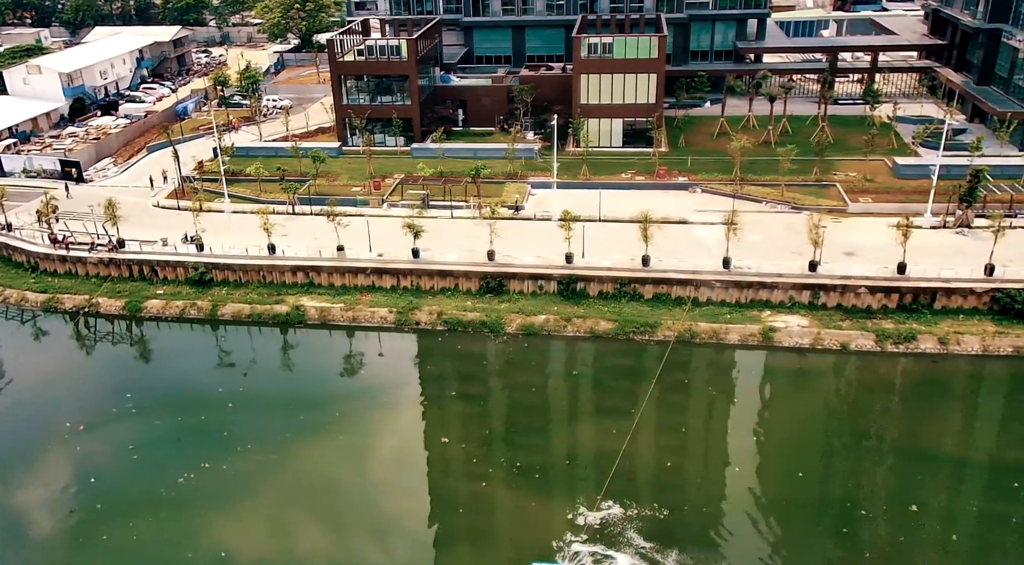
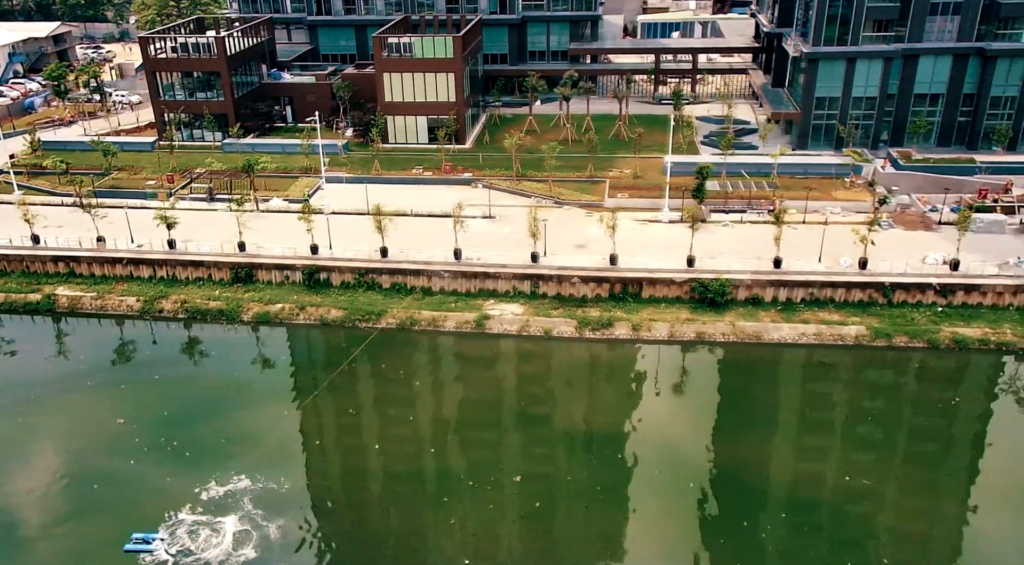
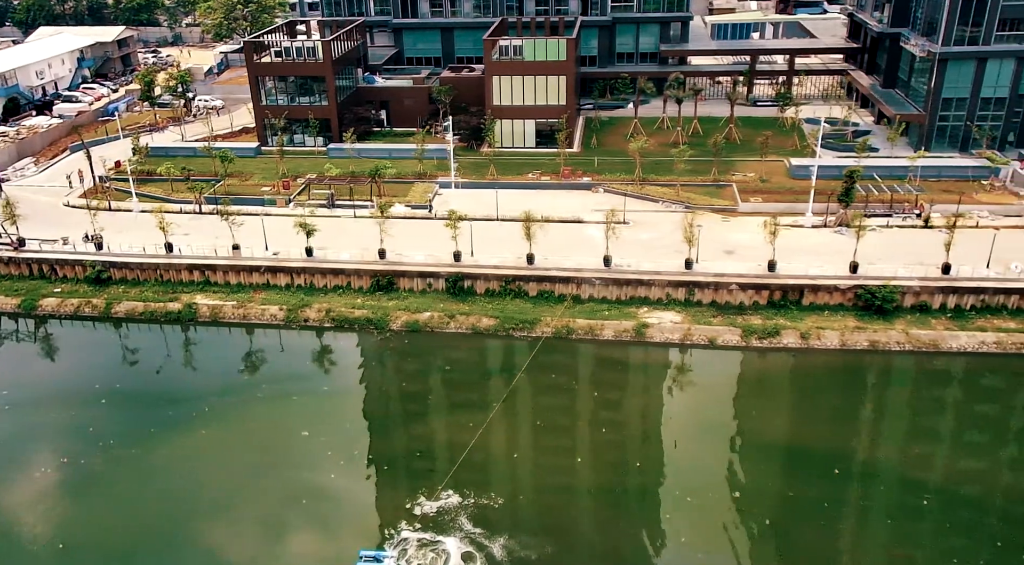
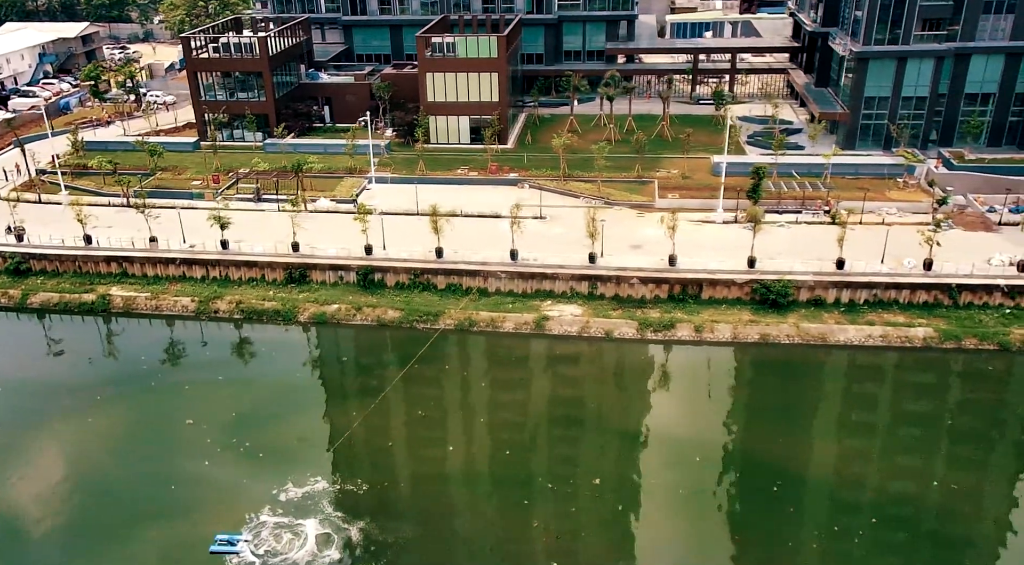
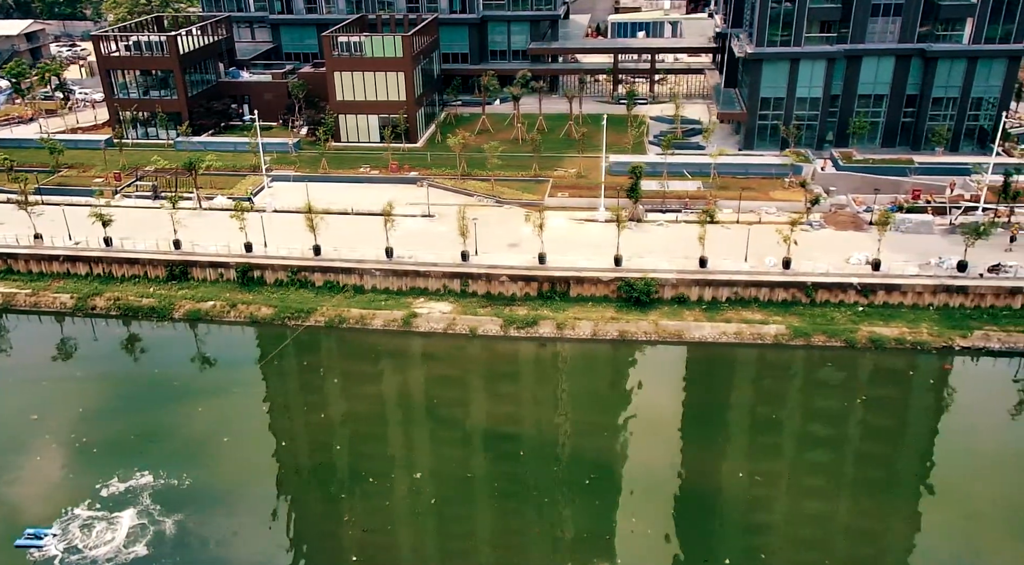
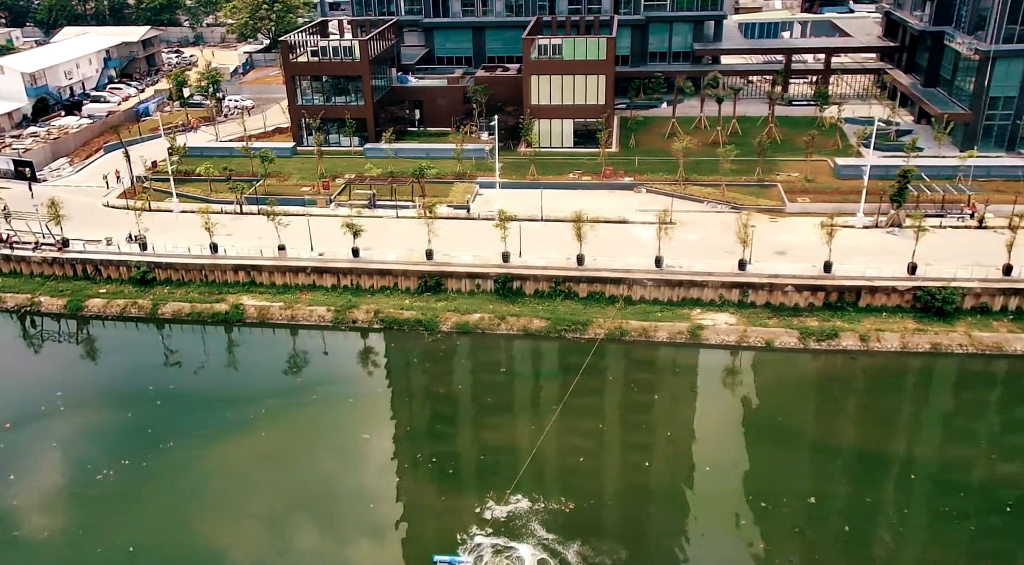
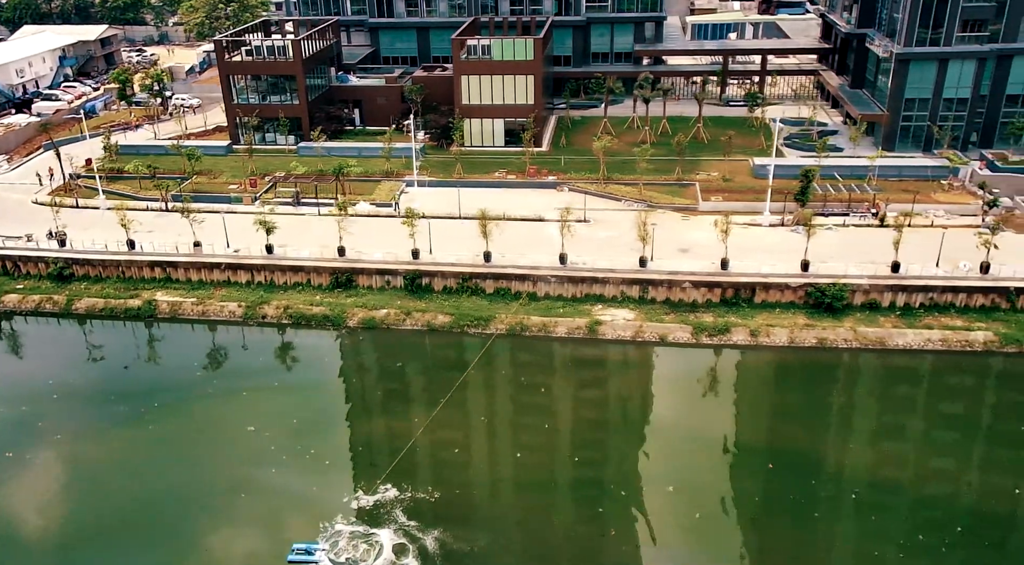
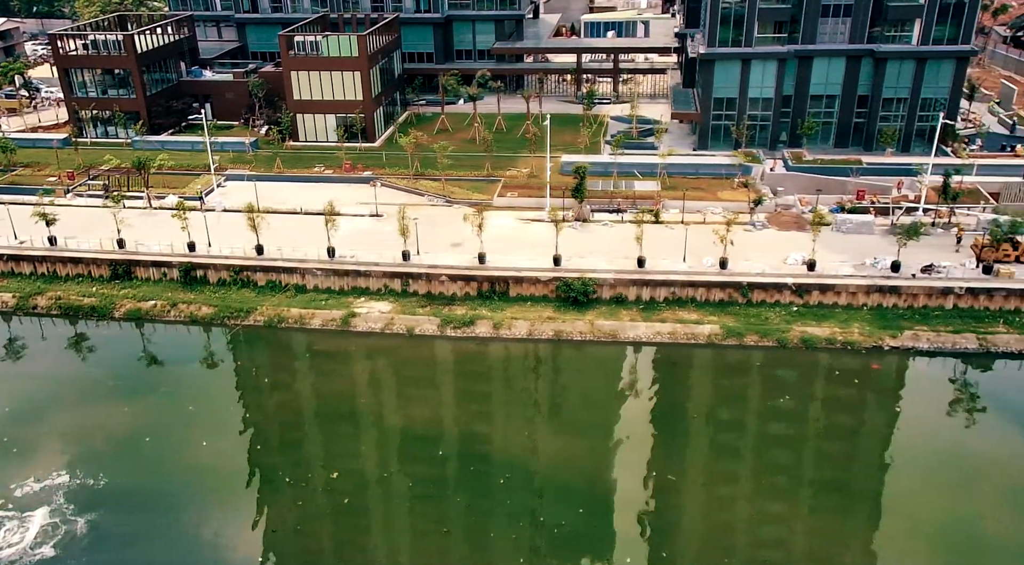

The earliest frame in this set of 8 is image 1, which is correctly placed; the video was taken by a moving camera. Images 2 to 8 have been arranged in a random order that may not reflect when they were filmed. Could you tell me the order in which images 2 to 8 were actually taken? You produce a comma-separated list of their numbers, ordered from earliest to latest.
6, 3, 7, 4, 2, 5, 8
